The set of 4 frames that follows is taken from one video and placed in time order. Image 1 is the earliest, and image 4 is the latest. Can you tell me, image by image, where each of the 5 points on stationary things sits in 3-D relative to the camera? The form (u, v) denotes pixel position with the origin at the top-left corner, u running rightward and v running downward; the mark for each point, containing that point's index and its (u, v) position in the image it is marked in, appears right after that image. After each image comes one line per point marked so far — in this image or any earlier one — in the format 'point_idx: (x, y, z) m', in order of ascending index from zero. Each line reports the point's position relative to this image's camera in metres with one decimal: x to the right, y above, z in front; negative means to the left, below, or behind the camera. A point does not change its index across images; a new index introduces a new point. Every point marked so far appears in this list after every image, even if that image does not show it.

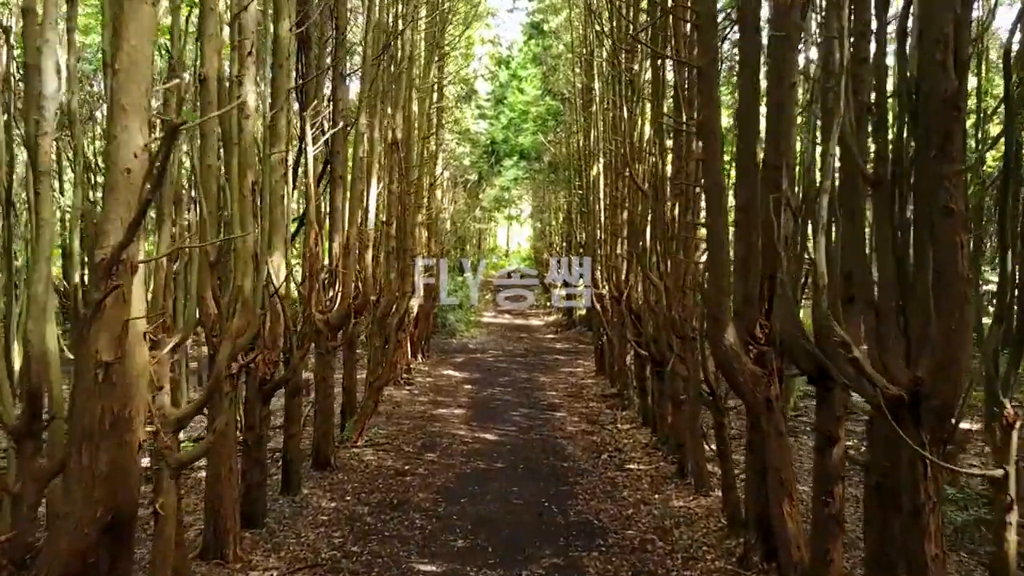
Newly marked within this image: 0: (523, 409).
0: (+0.1, -1.1, +11.6) m
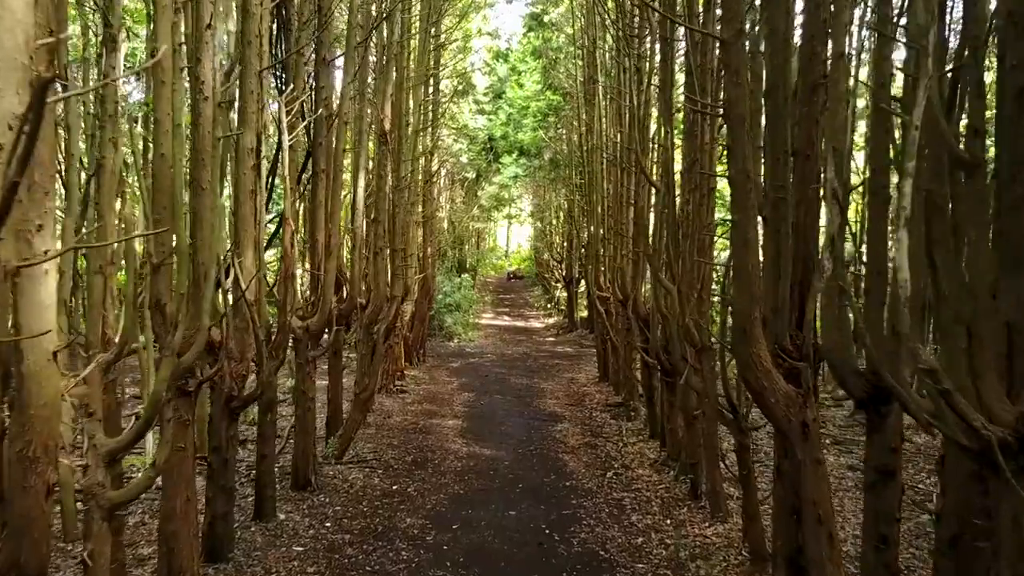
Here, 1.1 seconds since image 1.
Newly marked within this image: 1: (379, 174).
0: (+0.1, -1.1, +10.9) m
1: (-0.9, +0.8, +9.1) m
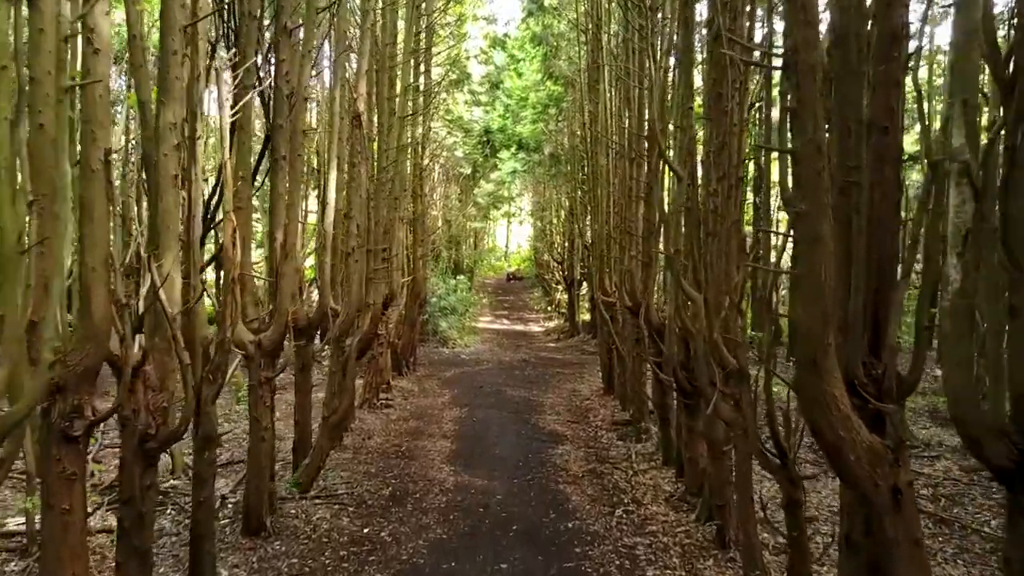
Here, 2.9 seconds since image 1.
0: (0.0, -1.1, +9.8) m
1: (-0.9, +0.7, +7.9) m
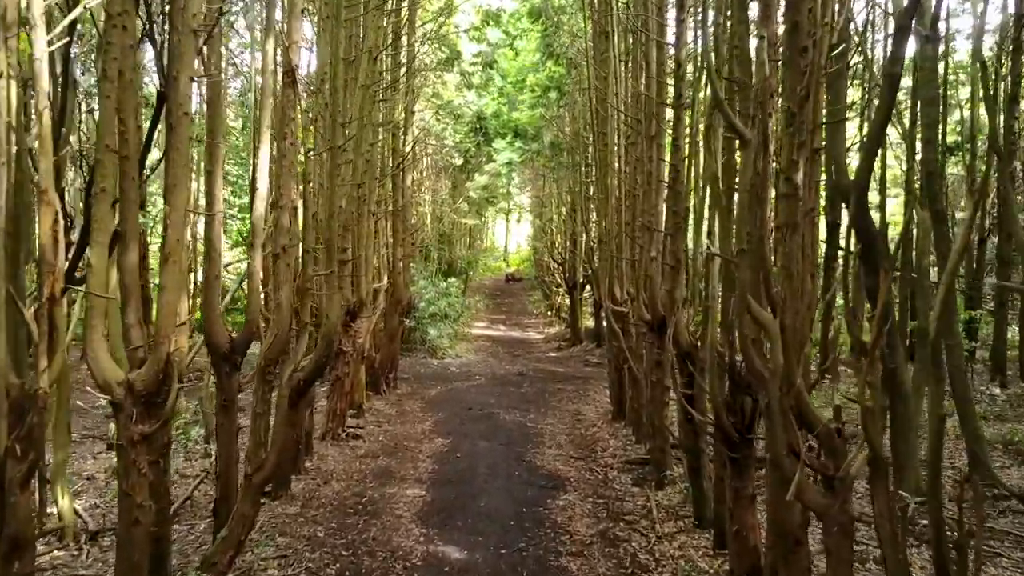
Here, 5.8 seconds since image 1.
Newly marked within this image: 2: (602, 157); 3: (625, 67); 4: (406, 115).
0: (0.0, -1.2, +7.9) m
1: (-1.0, +0.7, +6.1) m
2: (+0.7, +1.1, +10.9) m
3: (+0.8, +1.6, +9.8) m
4: (-1.0, +1.6, +12.2) m
